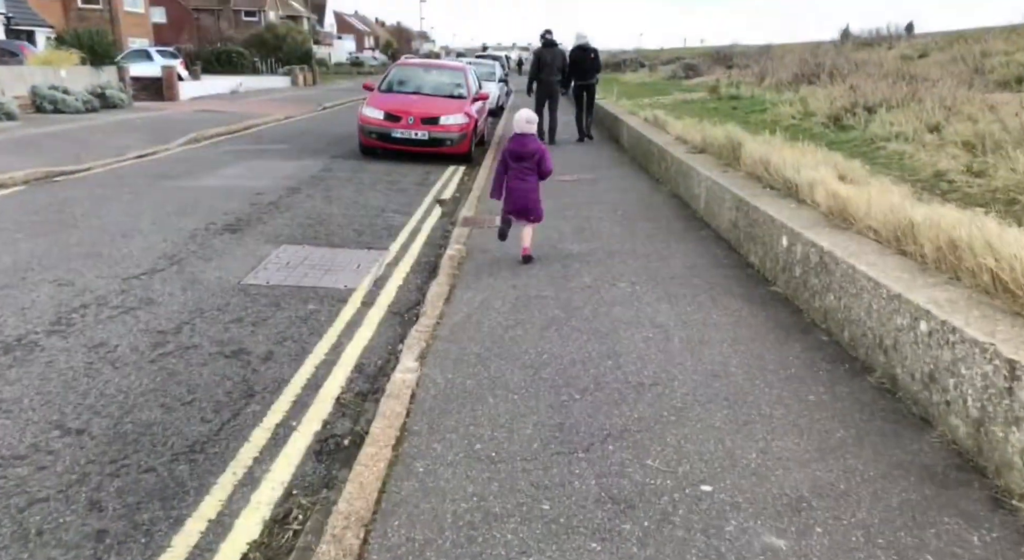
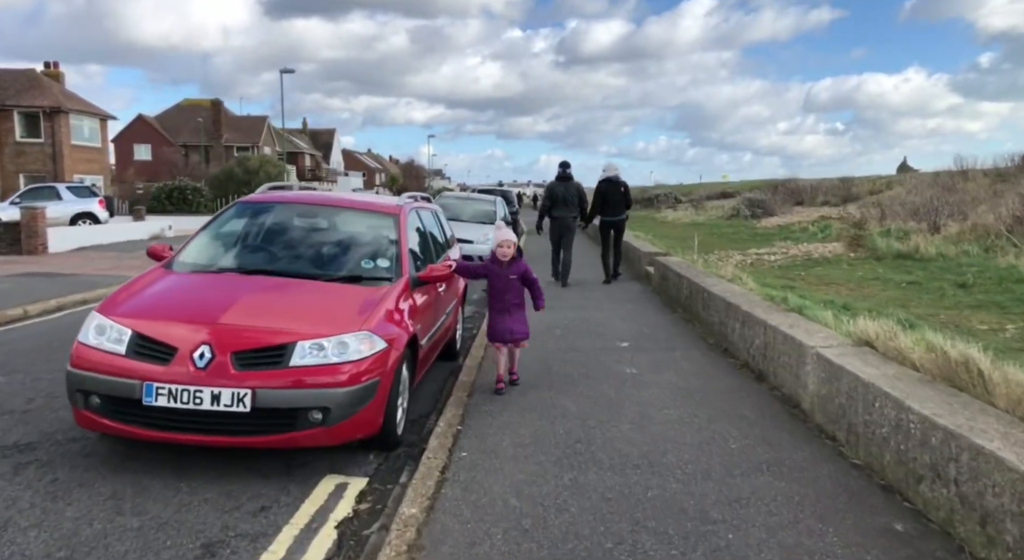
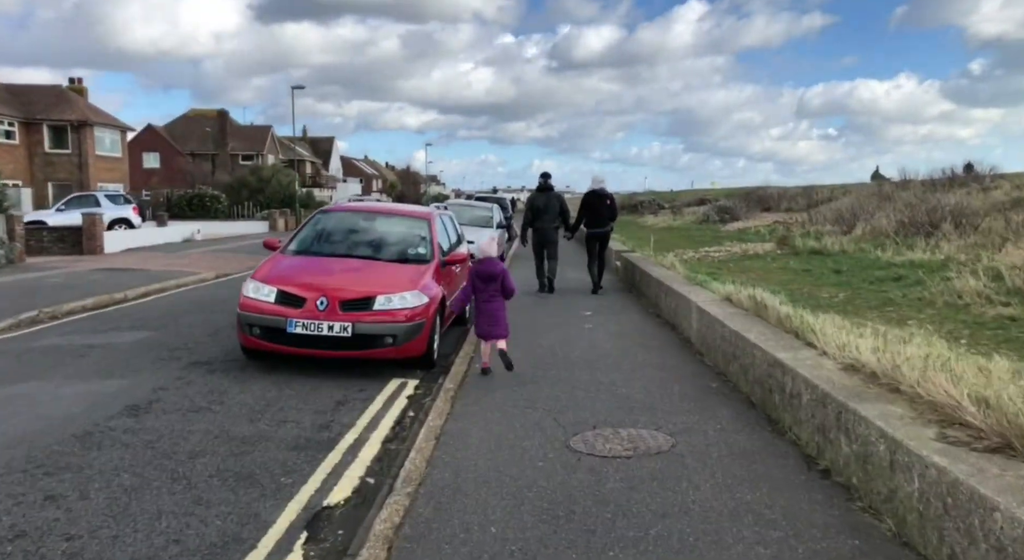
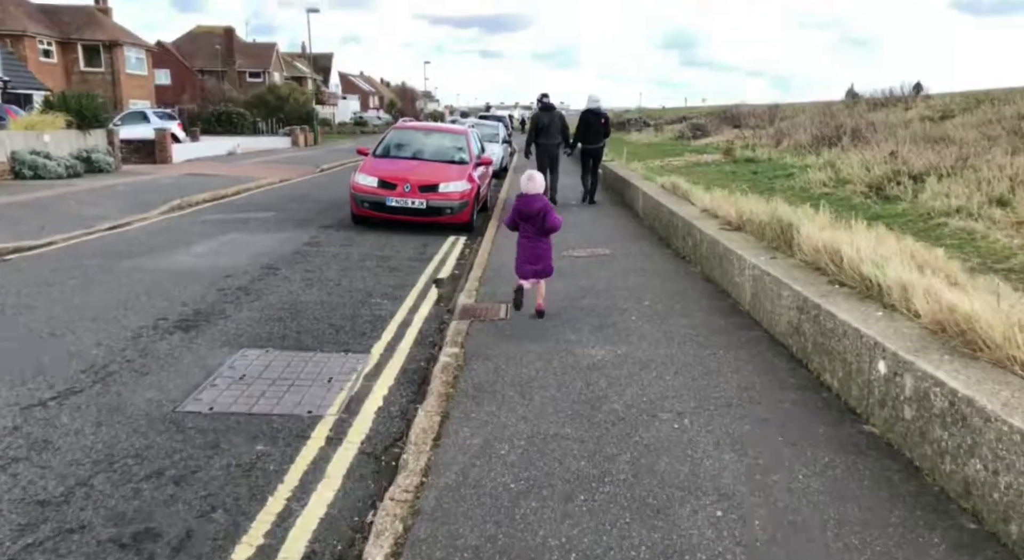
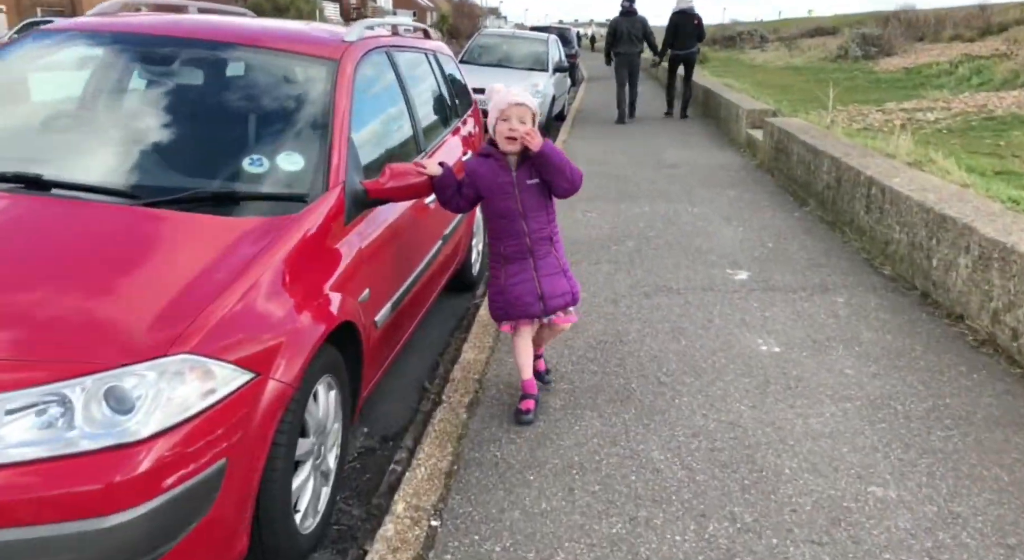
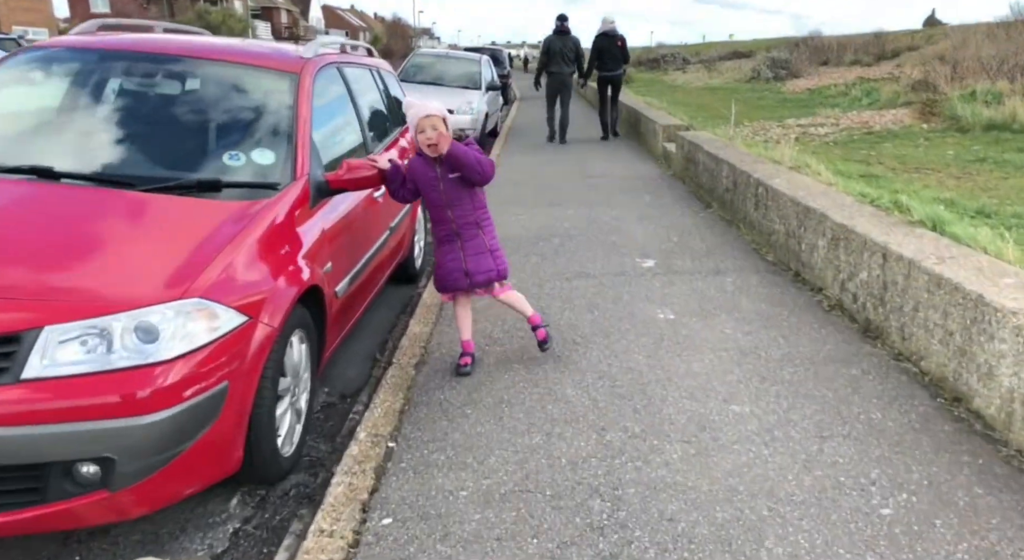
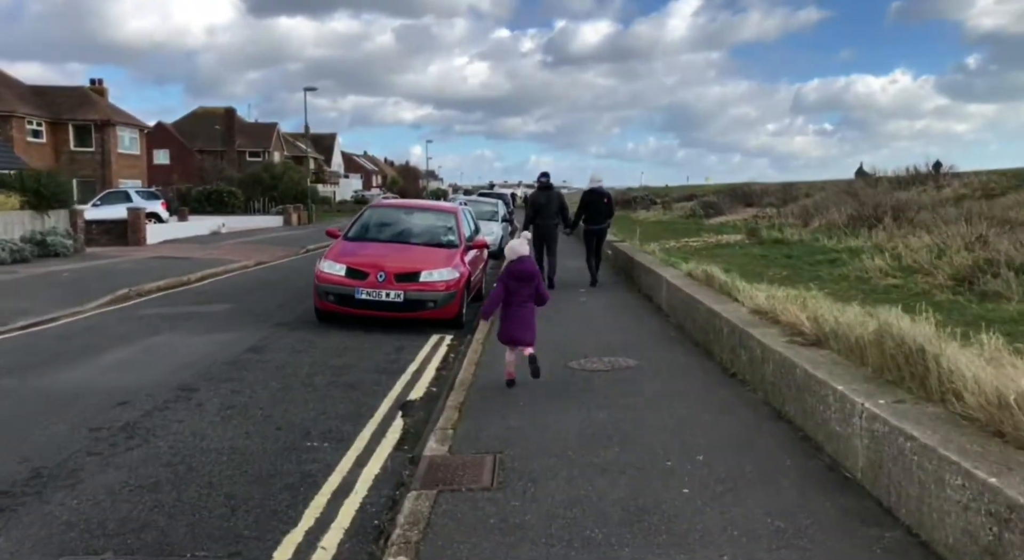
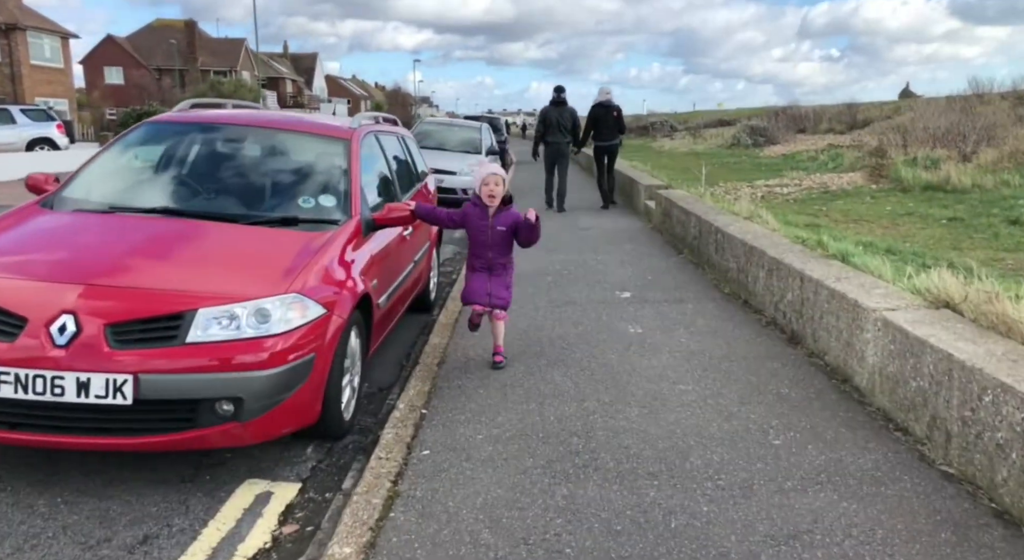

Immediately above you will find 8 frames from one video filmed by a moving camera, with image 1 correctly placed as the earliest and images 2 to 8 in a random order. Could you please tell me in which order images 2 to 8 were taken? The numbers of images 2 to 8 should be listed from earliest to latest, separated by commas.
4, 7, 3, 2, 8, 6, 5
